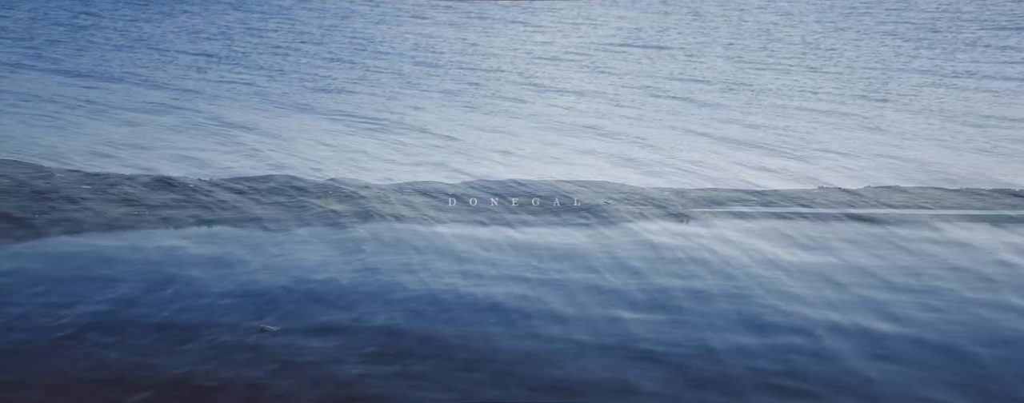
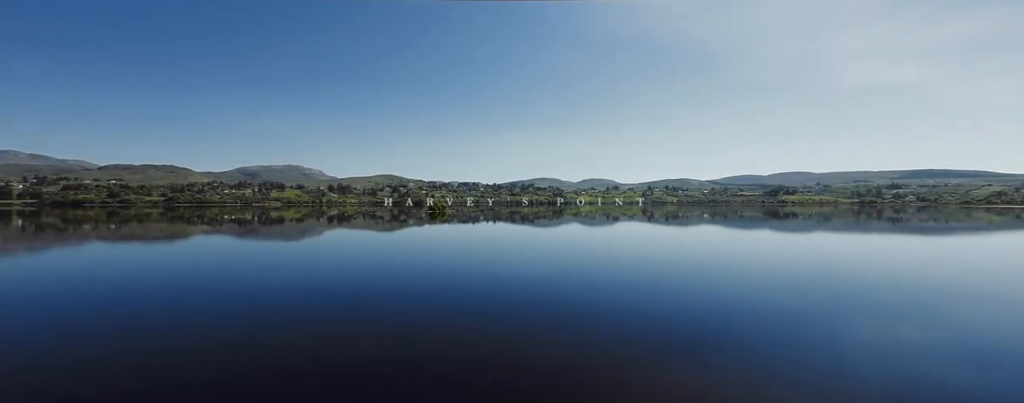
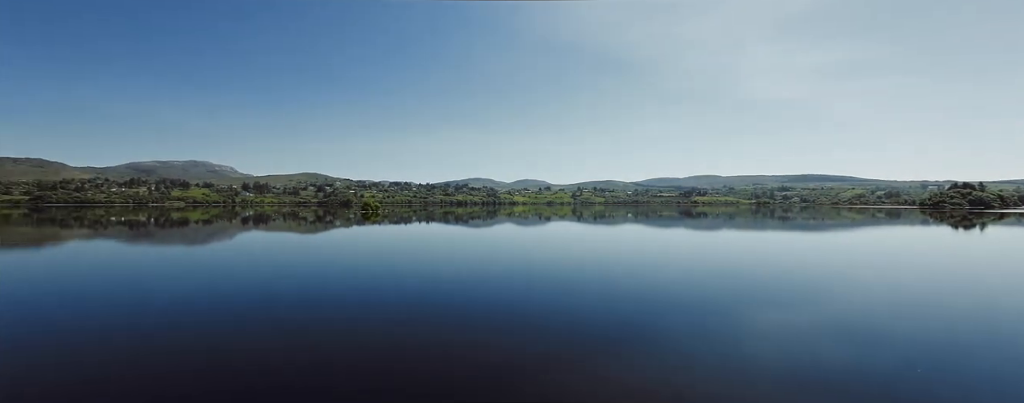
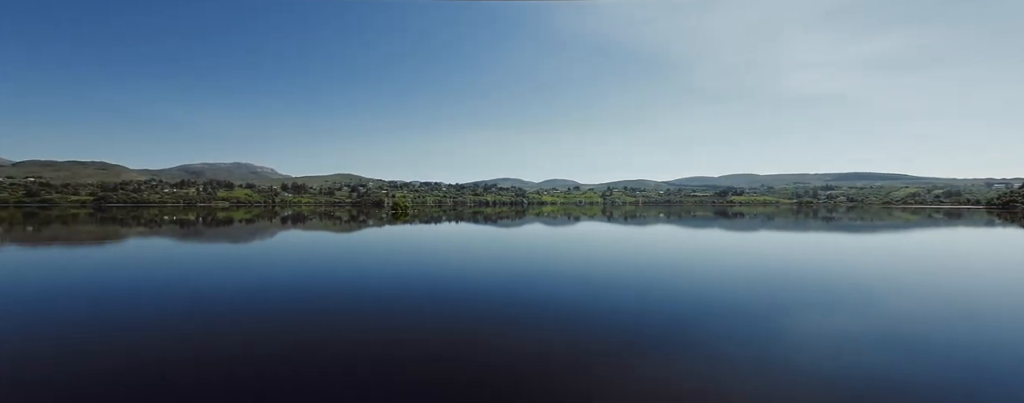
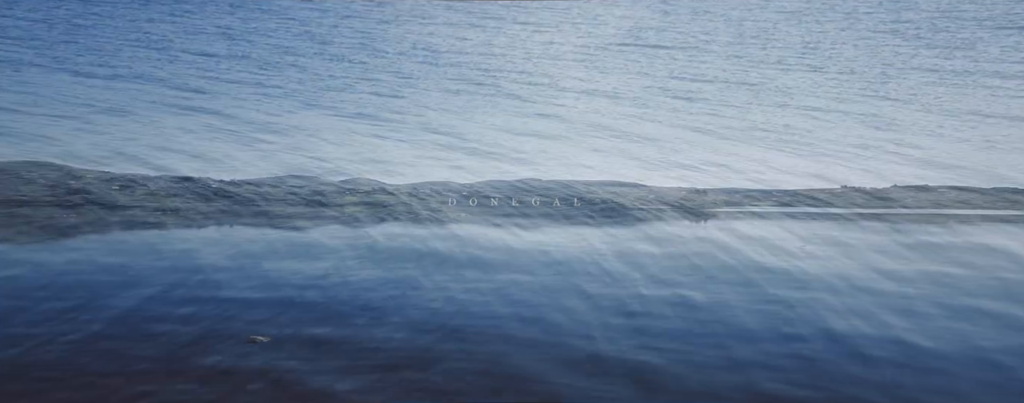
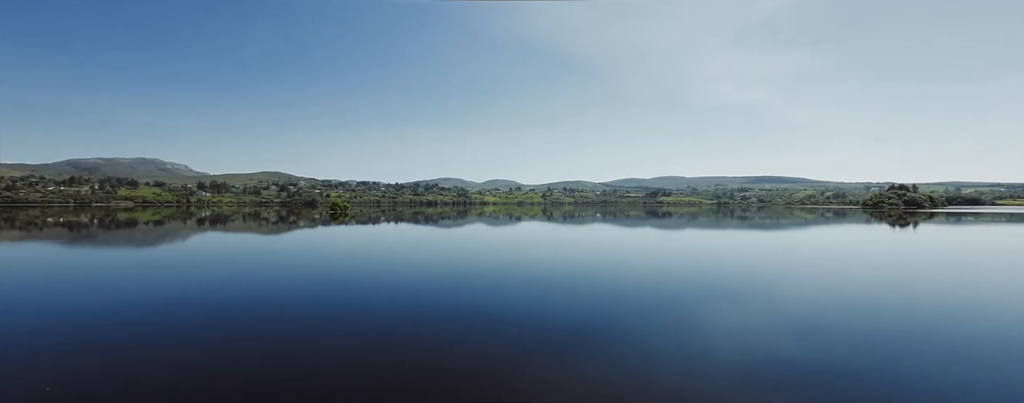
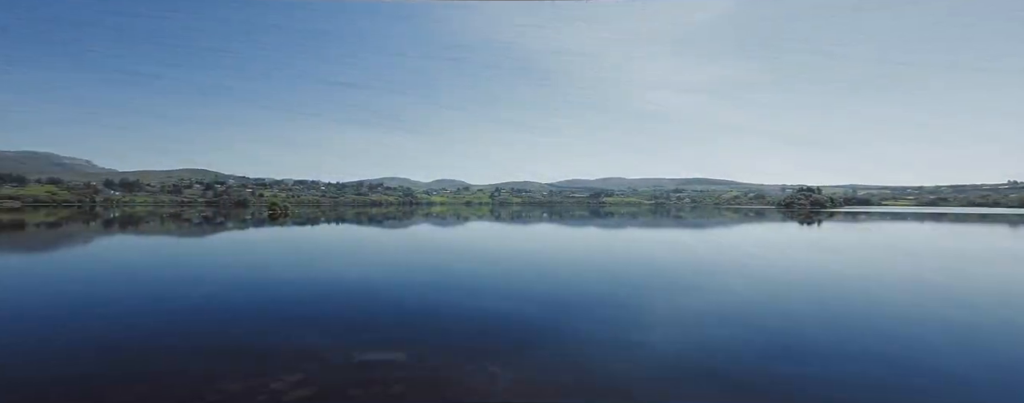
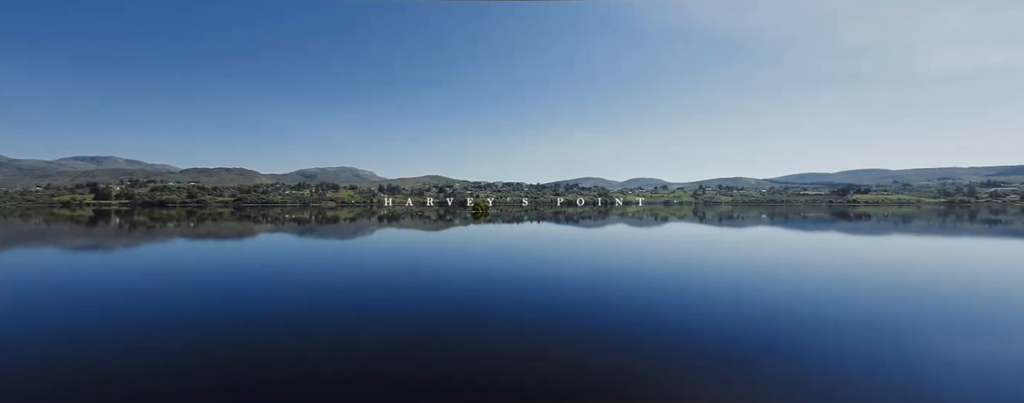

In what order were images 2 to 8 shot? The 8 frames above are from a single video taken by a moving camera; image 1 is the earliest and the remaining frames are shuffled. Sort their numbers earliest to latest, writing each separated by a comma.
5, 7, 6, 3, 4, 2, 8
